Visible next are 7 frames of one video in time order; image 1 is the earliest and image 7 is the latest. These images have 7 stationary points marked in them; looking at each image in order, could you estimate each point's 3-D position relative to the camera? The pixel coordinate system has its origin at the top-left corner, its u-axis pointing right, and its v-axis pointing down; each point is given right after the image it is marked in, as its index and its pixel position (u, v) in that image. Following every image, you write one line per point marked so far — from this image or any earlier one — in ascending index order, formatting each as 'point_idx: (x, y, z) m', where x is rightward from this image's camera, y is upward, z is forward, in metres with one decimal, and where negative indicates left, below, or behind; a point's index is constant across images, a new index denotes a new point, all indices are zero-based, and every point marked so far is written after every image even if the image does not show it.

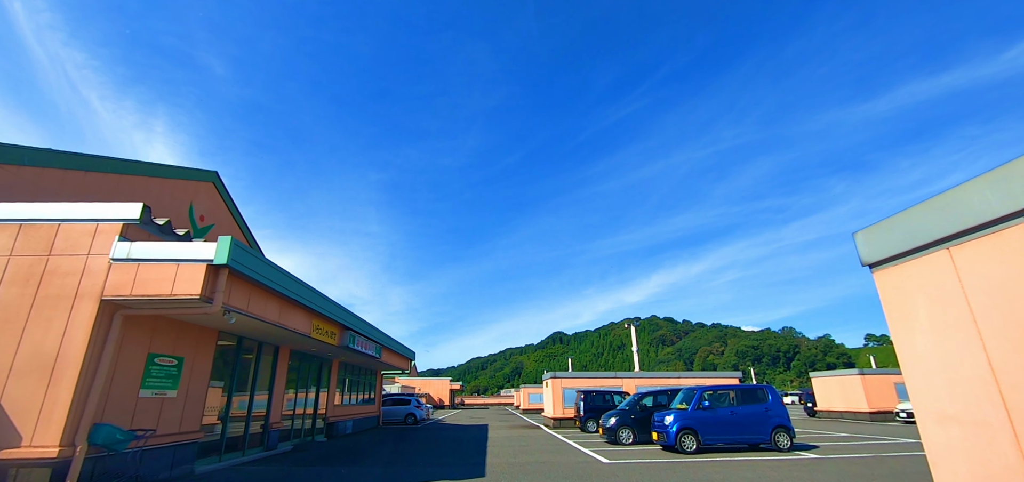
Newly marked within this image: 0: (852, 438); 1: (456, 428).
0: (+7.6, -4.4, +10.1) m
1: (-2.2, -7.3, +17.6) m
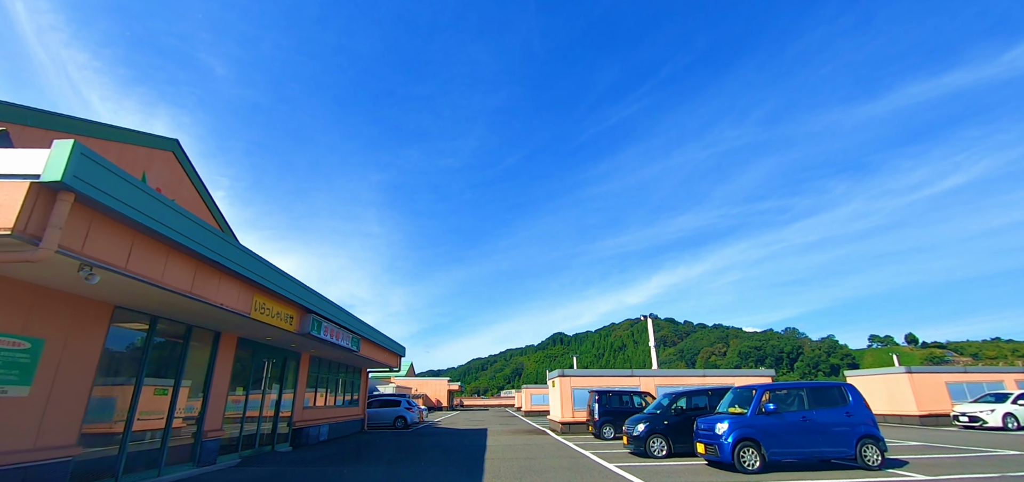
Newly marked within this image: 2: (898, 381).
0: (+7.7, -3.9, +8.6) m
1: (-2.1, -6.8, +16.2) m
2: (+12.6, -4.6, +15.0) m
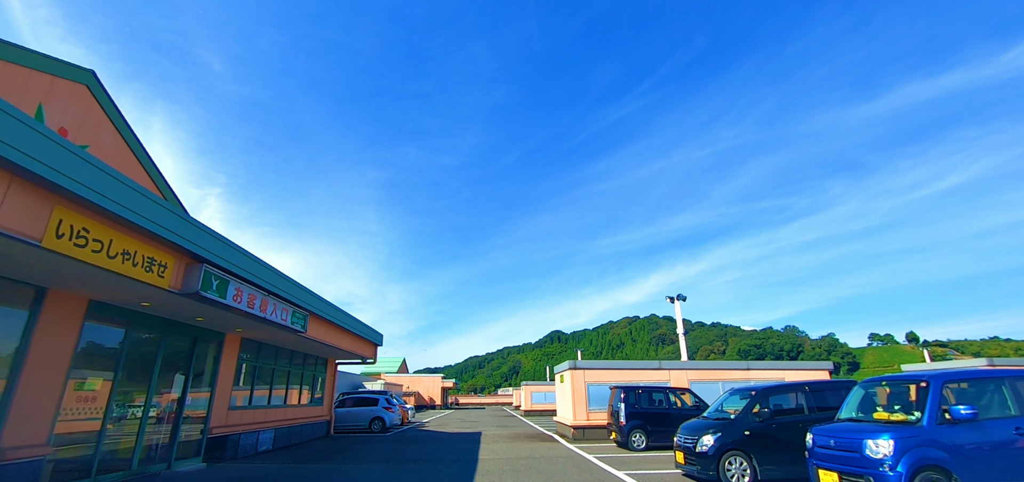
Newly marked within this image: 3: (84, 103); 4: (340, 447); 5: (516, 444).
0: (+7.7, -3.3, +6.7) m
1: (-2.2, -6.1, +14.3) m
2: (+12.5, -4.0, +13.1) m
3: (-7.5, +2.4, +7.9) m
4: (-4.9, -5.8, +12.7) m
5: (+0.1, -5.3, +11.9) m
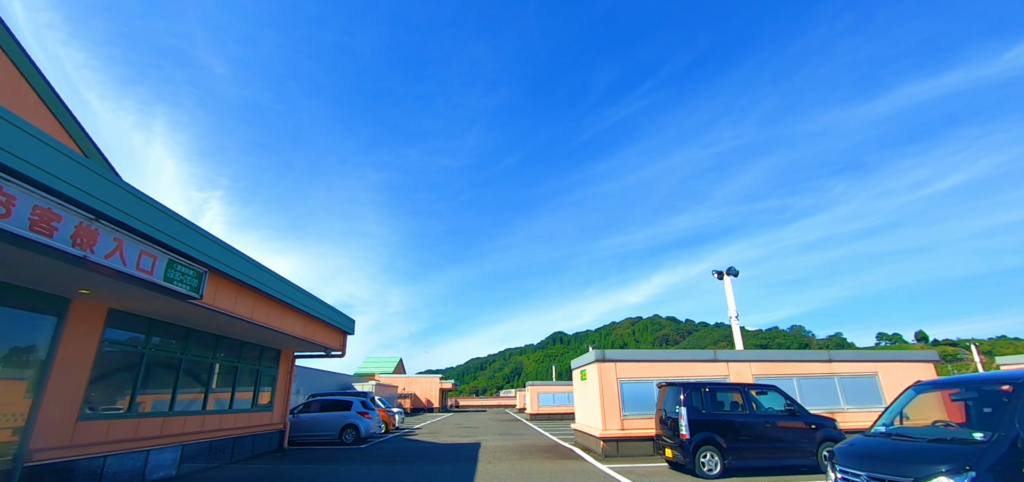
0: (+7.8, -2.6, +4.7) m
1: (-2.1, -5.5, +12.3) m
2: (+12.7, -3.3, +11.1) m
3: (-7.4, +3.0, +6.0) m
4: (-4.7, -5.1, +10.7) m
5: (+0.2, -4.7, +9.9) m
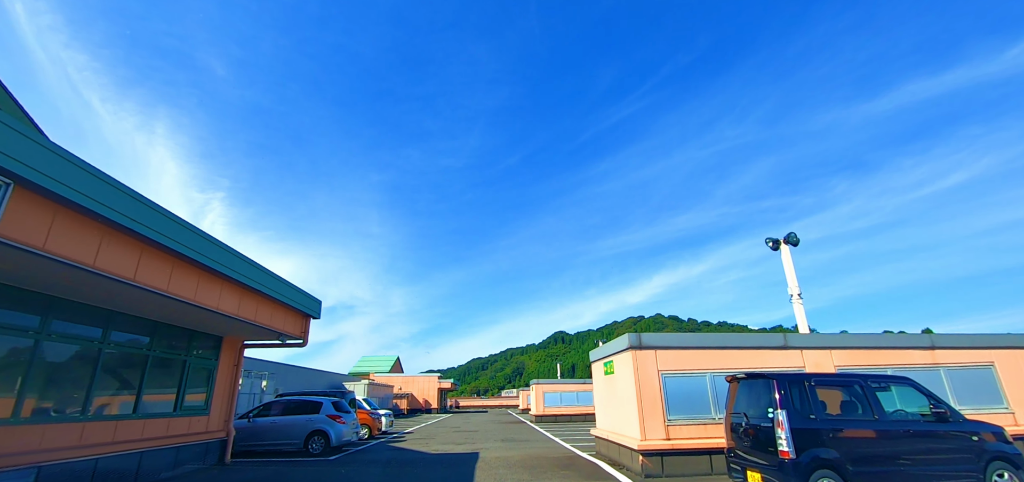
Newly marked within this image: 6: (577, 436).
0: (+7.9, -2.0, +3.2) m
1: (-2.0, -4.9, +10.8) m
2: (+12.7, -2.7, +9.6) m
3: (-7.3, +3.5, +4.5) m
4: (-4.6, -4.6, +9.2) m
5: (+0.3, -4.1, +8.4) m
6: (+2.1, -6.5, +15.1) m
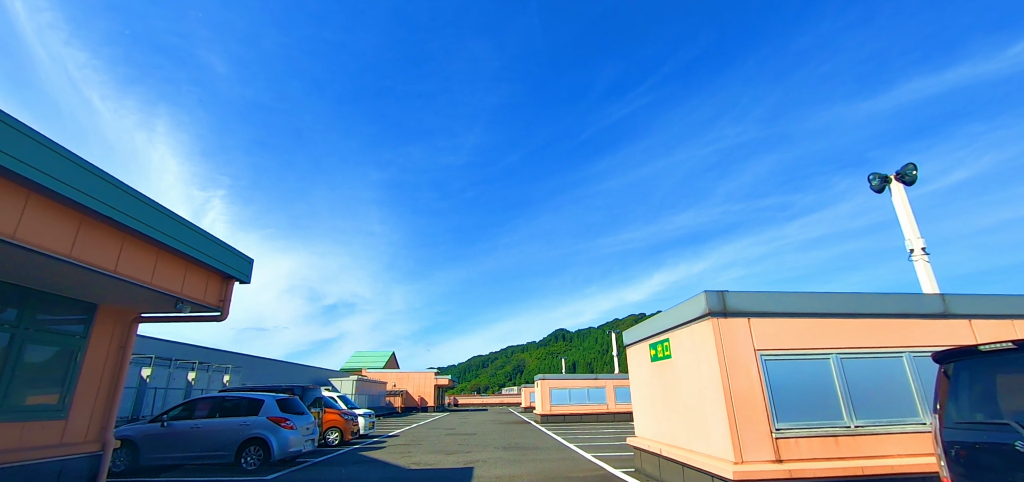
0: (+7.9, -1.4, +1.5) m
1: (-1.9, -4.3, +9.1) m
2: (+12.8, -2.1, +7.9) m
3: (-7.3, +4.1, +2.8) m
4: (-4.6, -4.0, +7.5) m
5: (+0.4, -3.5, +6.7) m
6: (+2.2, -5.9, +13.4) m
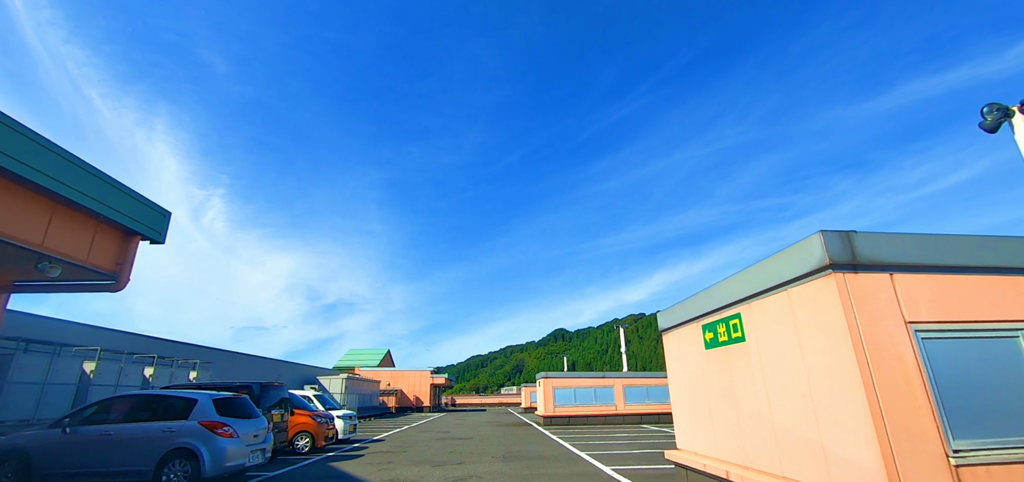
0: (+7.9, -1.1, +0.4) m
1: (-1.9, -3.9, +8.0) m
2: (+12.8, -1.7, +6.8) m
3: (-7.2, +4.5, +1.7) m
4: (-4.6, -3.6, +6.4) m
5: (+0.4, -3.1, +5.6) m
6: (+2.2, -5.5, +12.3) m
